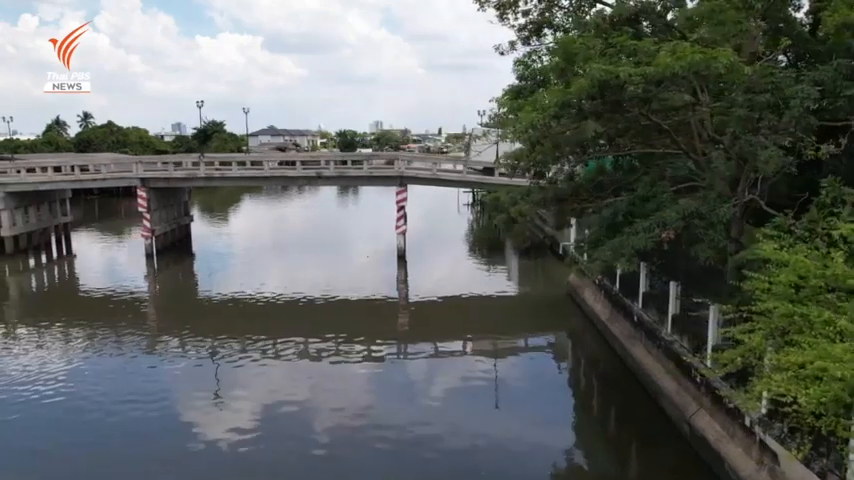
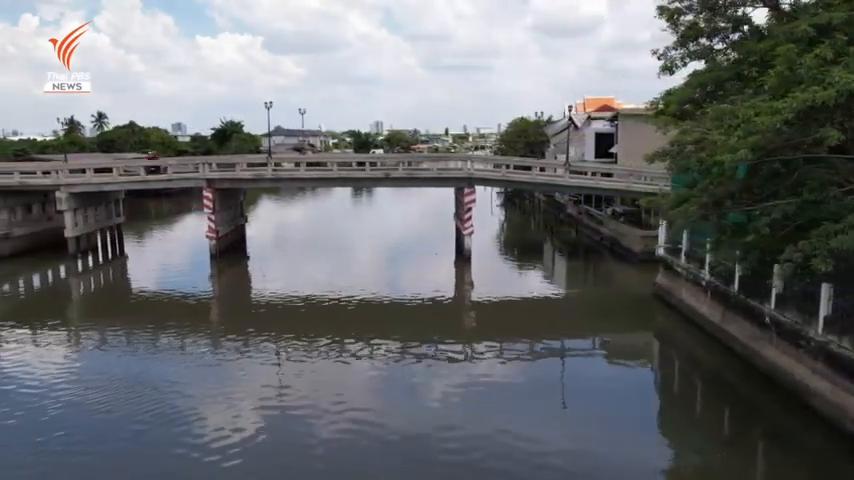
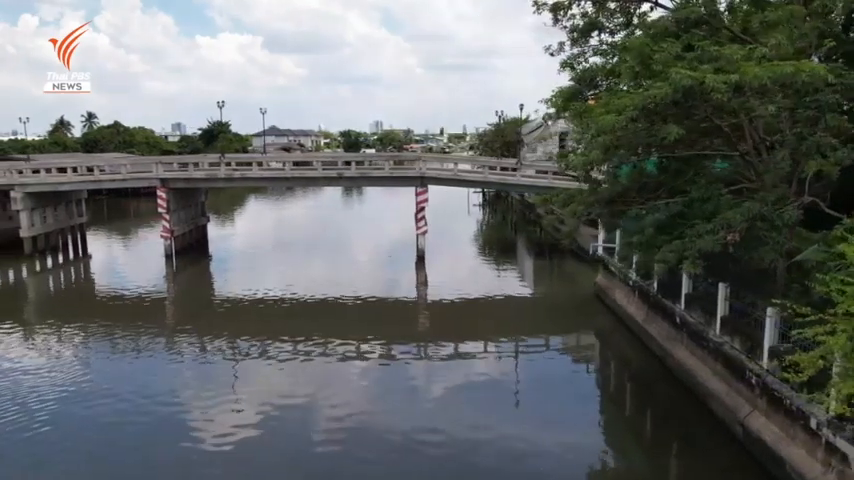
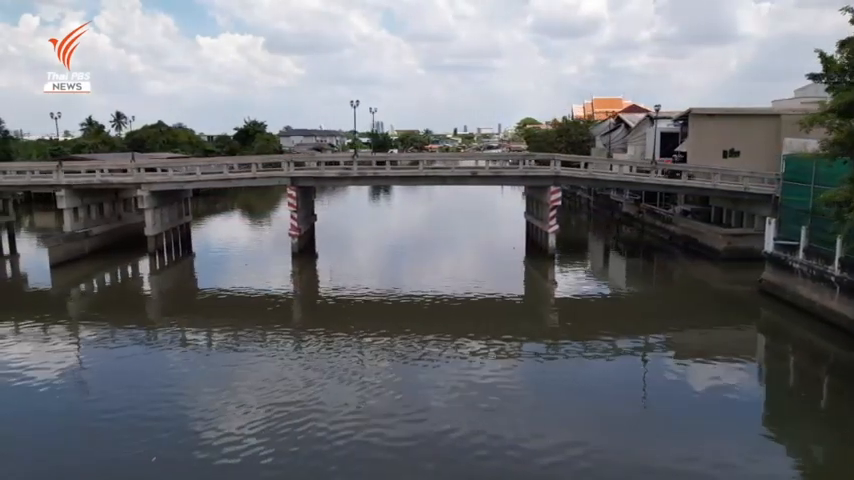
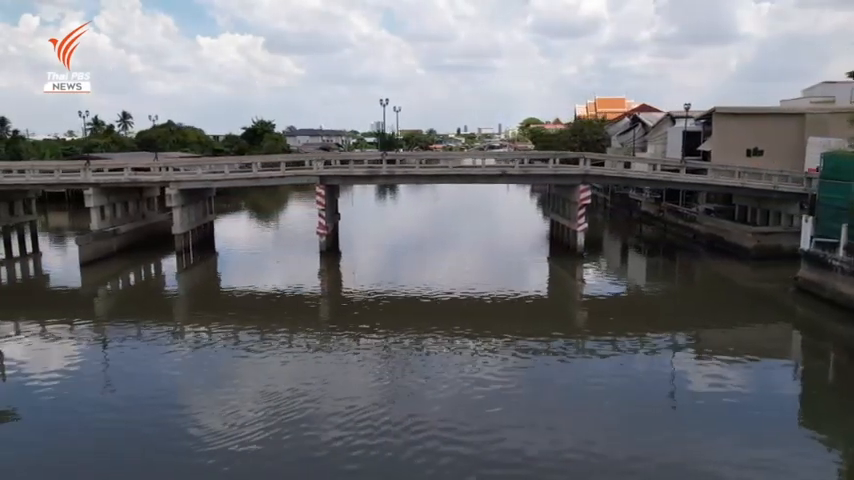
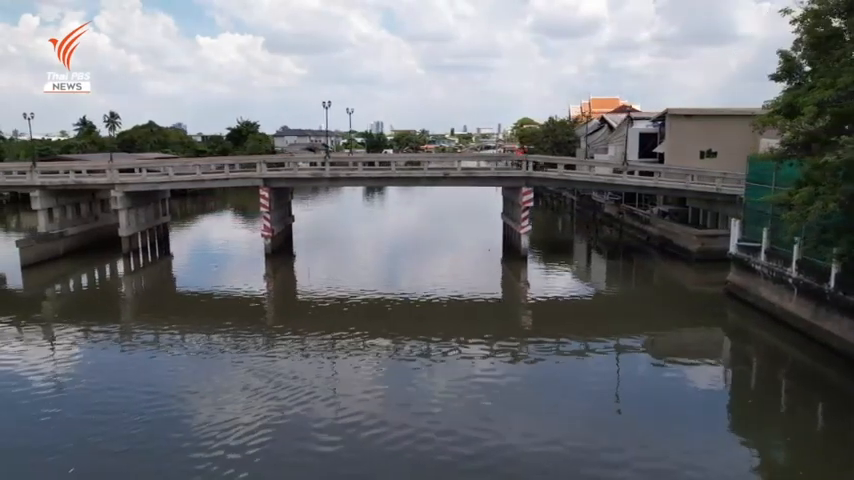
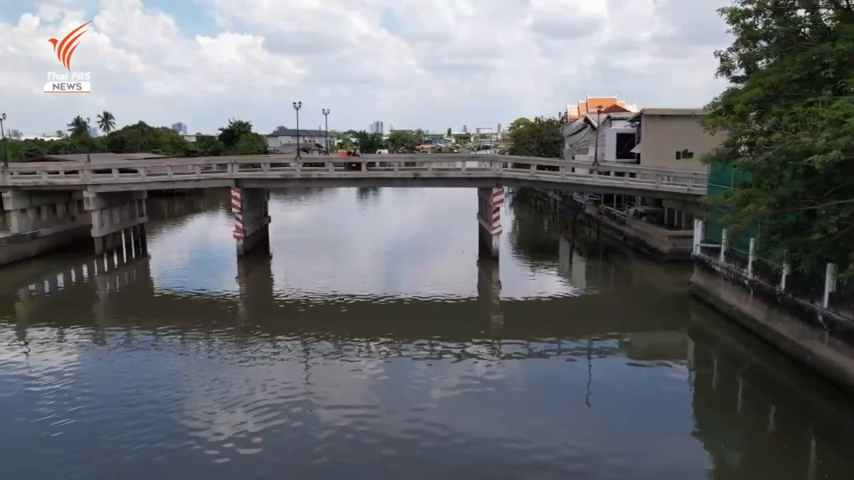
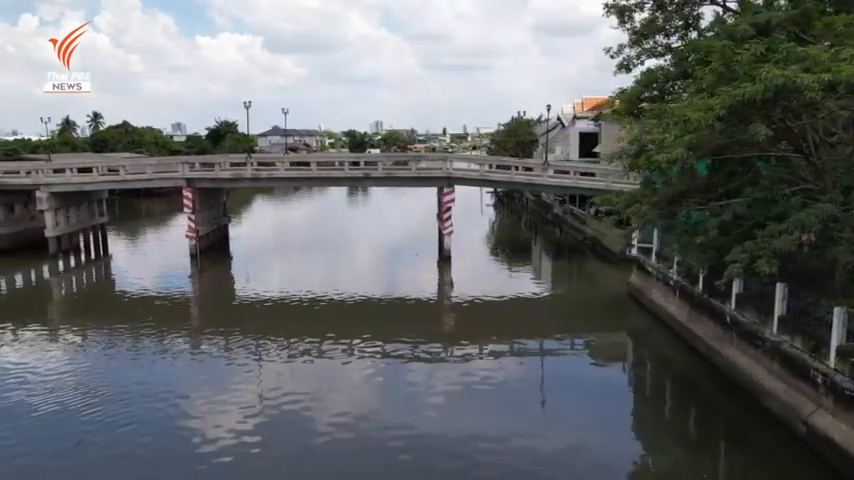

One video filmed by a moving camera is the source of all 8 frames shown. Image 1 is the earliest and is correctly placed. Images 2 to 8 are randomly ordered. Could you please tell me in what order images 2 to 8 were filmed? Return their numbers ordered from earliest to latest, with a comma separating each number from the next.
3, 8, 2, 7, 6, 4, 5
